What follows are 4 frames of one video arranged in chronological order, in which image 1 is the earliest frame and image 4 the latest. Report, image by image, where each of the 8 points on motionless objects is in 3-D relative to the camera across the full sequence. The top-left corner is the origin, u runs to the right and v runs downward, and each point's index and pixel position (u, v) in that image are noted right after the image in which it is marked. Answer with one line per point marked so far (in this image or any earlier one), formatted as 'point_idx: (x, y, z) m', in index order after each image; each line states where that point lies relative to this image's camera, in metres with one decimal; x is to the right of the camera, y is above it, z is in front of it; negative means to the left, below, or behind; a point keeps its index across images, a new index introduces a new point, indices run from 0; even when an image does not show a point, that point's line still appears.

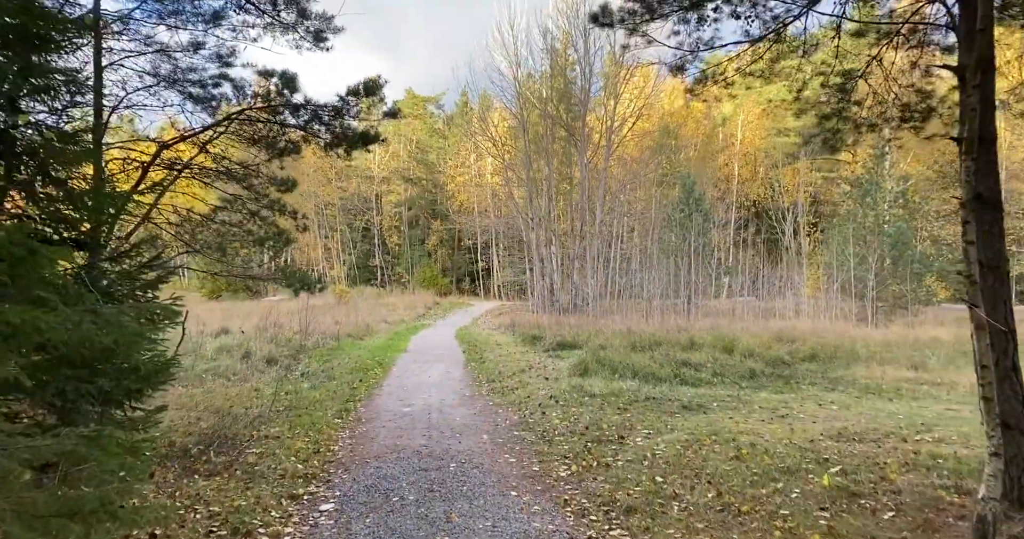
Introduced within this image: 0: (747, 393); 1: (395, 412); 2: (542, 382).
0: (+3.9, -2.1, +10.0) m
1: (-2.0, -2.4, +10.1) m
2: (+0.6, -2.2, +11.7) m
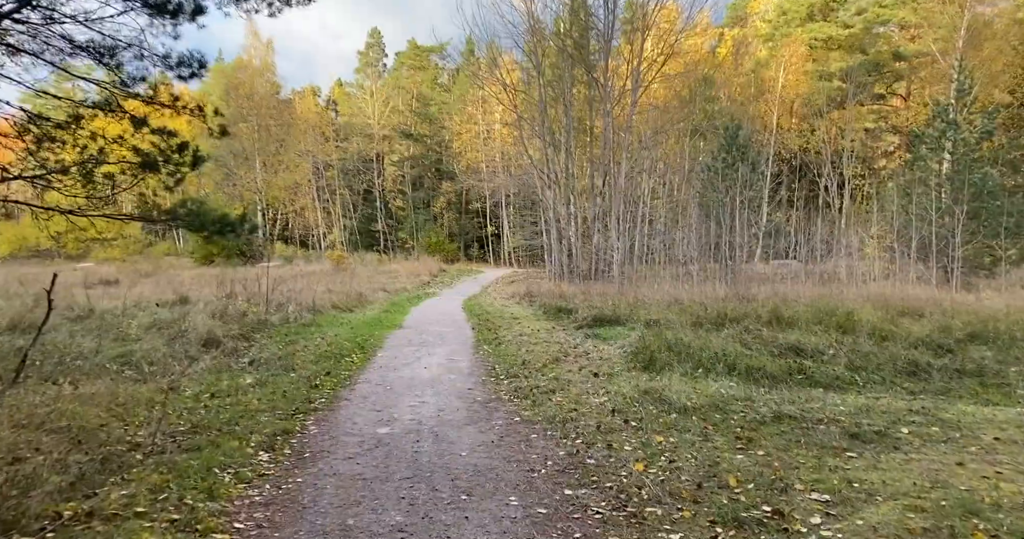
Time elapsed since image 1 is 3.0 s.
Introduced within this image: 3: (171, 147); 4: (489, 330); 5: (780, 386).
0: (+4.3, -1.4, +6.1) m
1: (-1.5, -1.8, +6.3) m
2: (+1.0, -1.5, +7.9) m
3: (-4.1, +1.5, +7.2) m
4: (-0.5, -1.4, +13.6) m
5: (+3.2, -1.4, +7.2) m
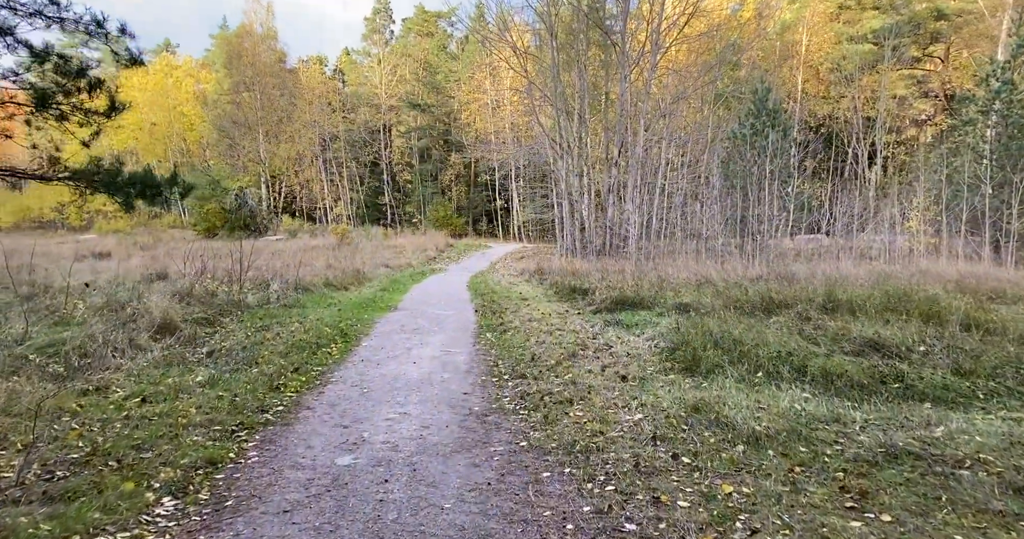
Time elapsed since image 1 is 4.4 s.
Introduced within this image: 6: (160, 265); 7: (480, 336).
0: (+4.4, -1.2, +4.3) m
1: (-1.5, -1.6, +4.6) m
2: (+1.1, -1.2, +6.2) m
3: (-4.0, +1.7, +5.4) m
4: (-0.4, -0.9, +11.9) m
5: (+3.3, -1.2, +5.5) m
6: (-11.4, +0.1, +19.1) m
7: (-0.5, -1.1, +9.8) m
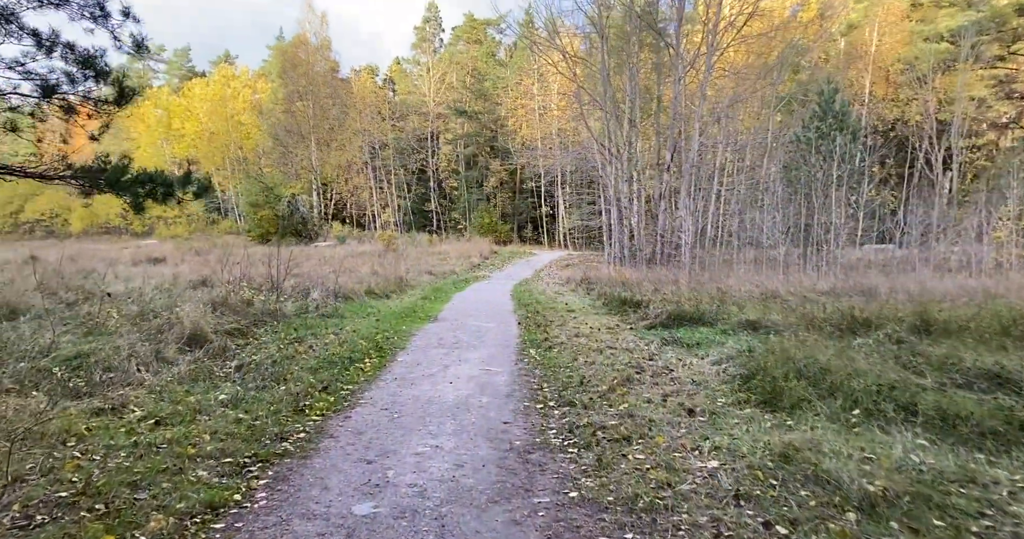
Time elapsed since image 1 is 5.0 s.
0: (+4.7, -1.4, +3.2) m
1: (-1.2, -1.7, +3.9) m
2: (+1.5, -1.4, +5.3) m
3: (-3.6, +1.6, +4.9) m
4: (+0.5, -1.1, +11.1) m
5: (+3.7, -1.3, +4.4) m
6: (-9.9, -0.1, +19.1) m
7: (+0.2, -1.3, +9.0) m
